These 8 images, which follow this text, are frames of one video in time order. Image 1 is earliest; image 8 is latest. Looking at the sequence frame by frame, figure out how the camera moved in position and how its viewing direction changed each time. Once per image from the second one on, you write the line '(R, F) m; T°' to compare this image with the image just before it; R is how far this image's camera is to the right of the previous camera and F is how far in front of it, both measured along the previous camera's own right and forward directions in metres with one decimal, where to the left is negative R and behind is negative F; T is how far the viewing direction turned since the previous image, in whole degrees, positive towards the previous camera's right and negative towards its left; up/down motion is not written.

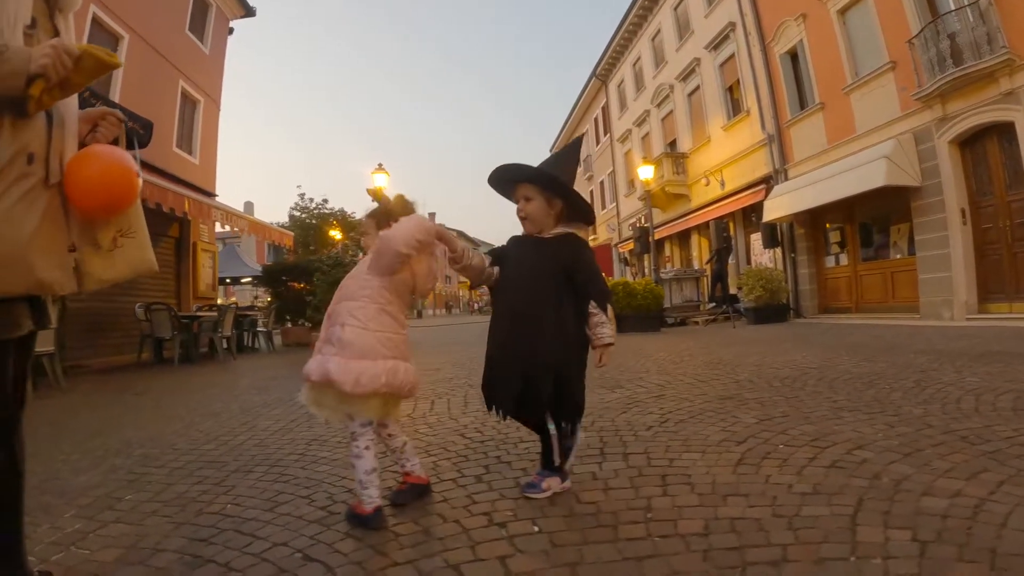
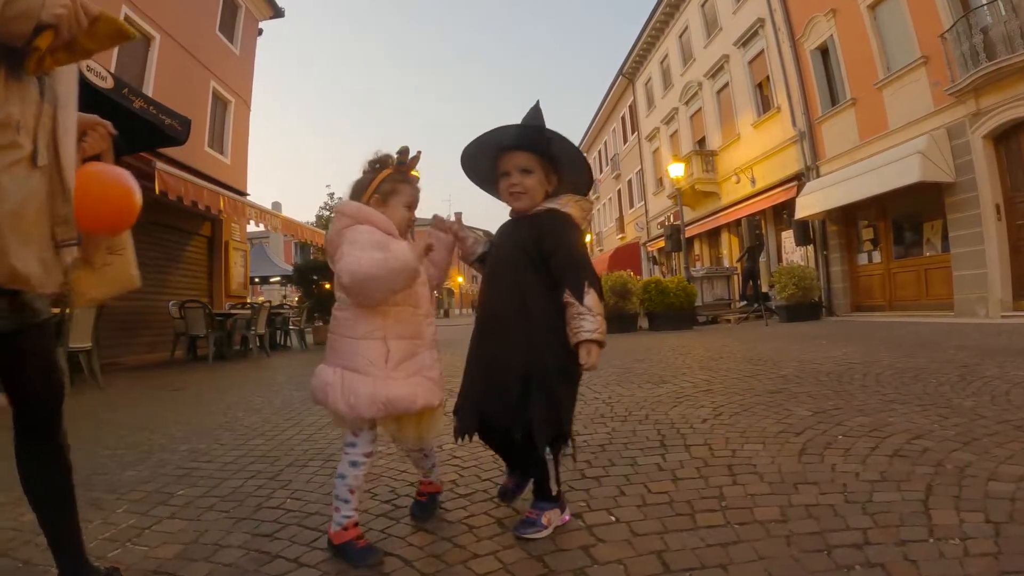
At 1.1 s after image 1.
(-0.3, 0.0) m; +1°
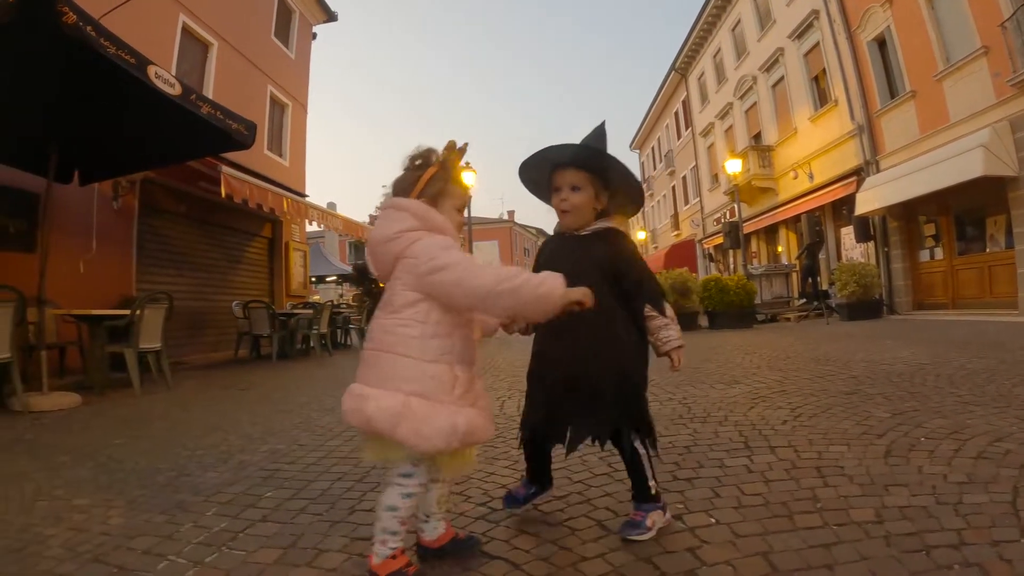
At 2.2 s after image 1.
(-0.4, -0.1) m; -2°
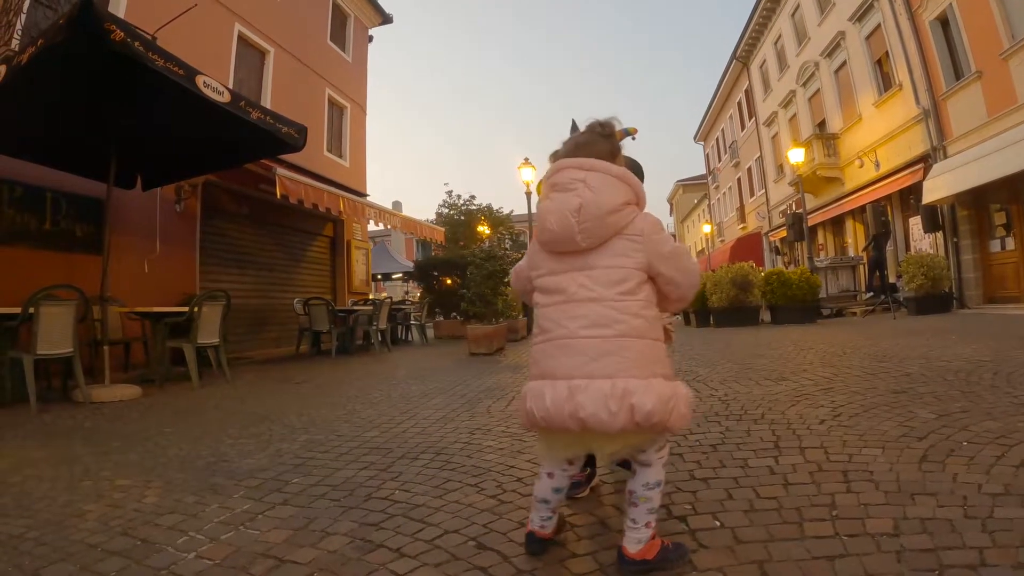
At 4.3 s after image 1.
(+0.3, 0.0) m; -7°
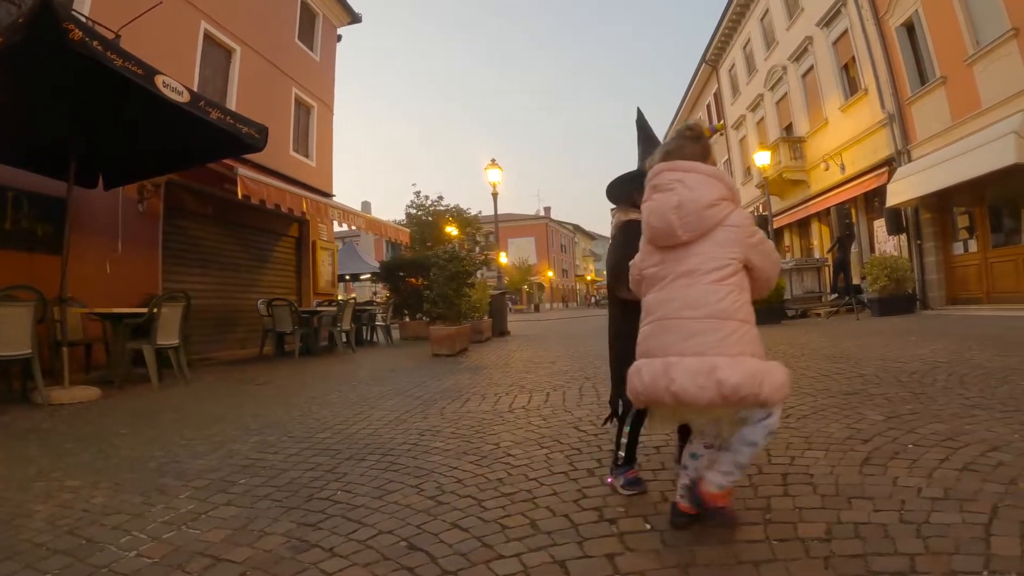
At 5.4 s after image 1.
(+0.3, +0.1) m; 0°
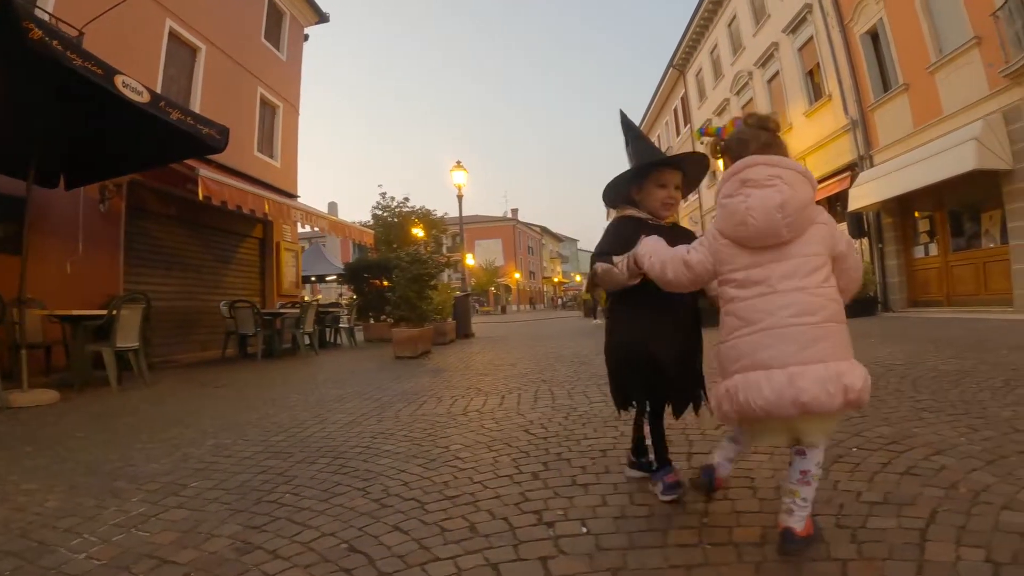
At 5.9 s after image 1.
(+0.2, 0.0) m; +1°
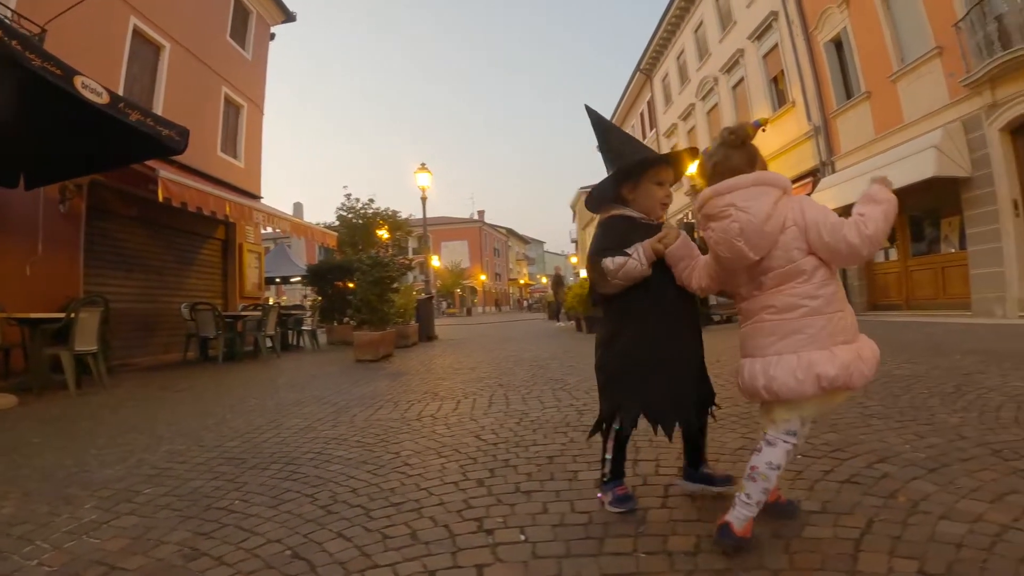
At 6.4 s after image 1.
(+0.2, 0.0) m; +1°
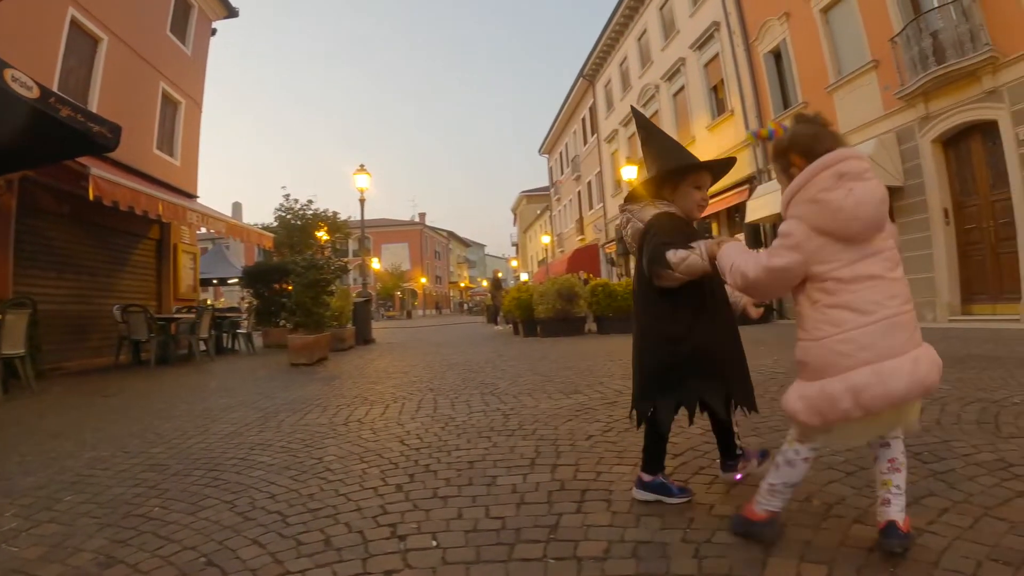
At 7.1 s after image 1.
(+0.3, 0.0) m; +2°
